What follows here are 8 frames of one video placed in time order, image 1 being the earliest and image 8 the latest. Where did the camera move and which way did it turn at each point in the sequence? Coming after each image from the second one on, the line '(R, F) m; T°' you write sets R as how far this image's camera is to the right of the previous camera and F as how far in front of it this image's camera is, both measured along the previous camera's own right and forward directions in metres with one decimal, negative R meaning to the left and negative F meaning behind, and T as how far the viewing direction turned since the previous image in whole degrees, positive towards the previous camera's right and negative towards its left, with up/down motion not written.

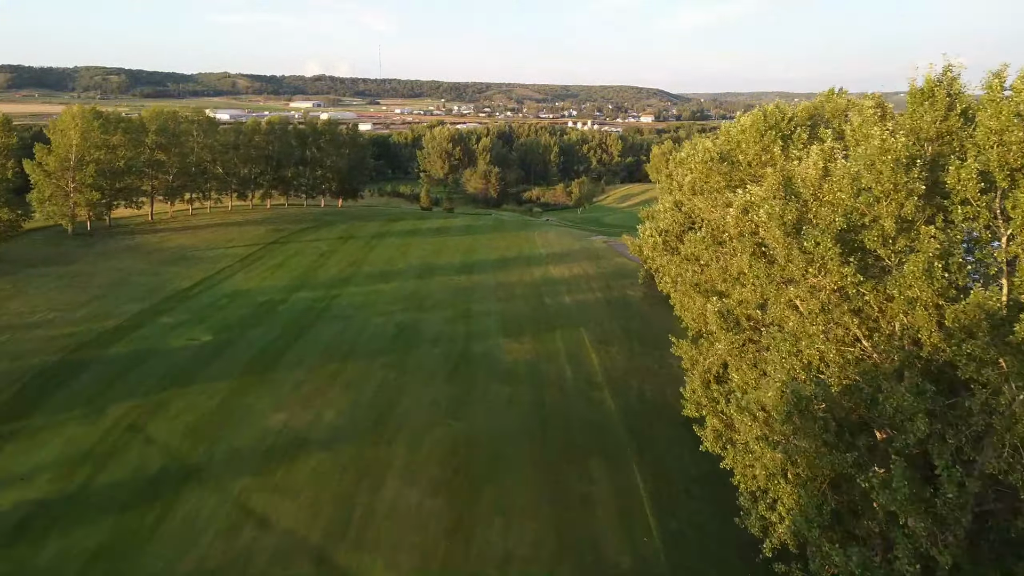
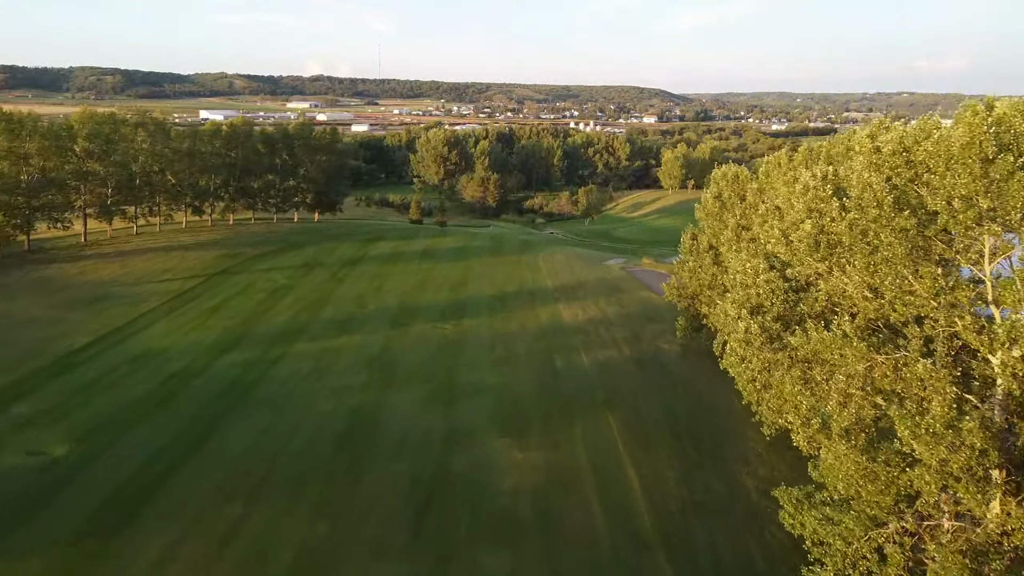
(0.0, +7.7) m; 0°
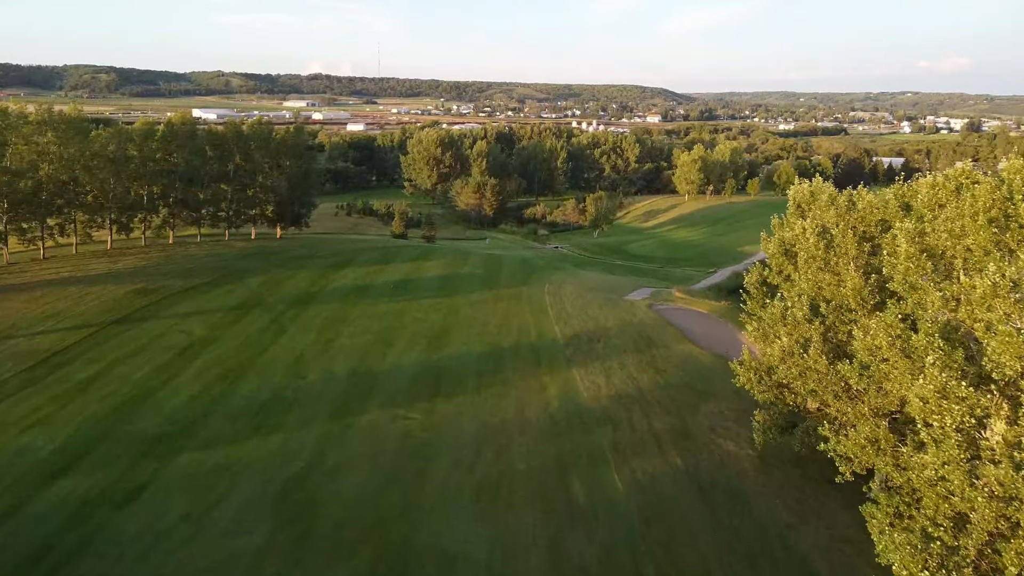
(+0.1, +8.6) m; 0°
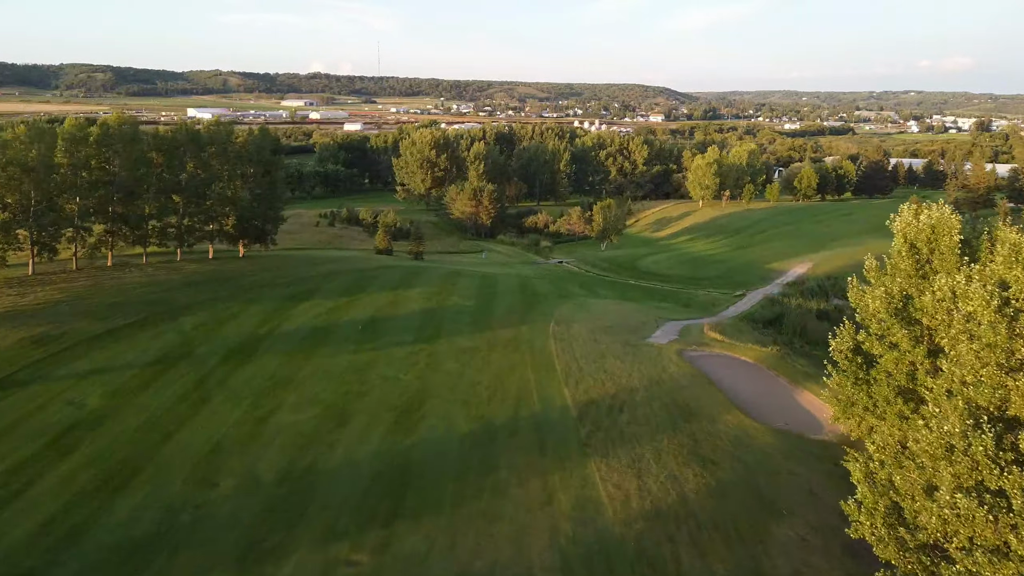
(+0.1, +6.2) m; 0°
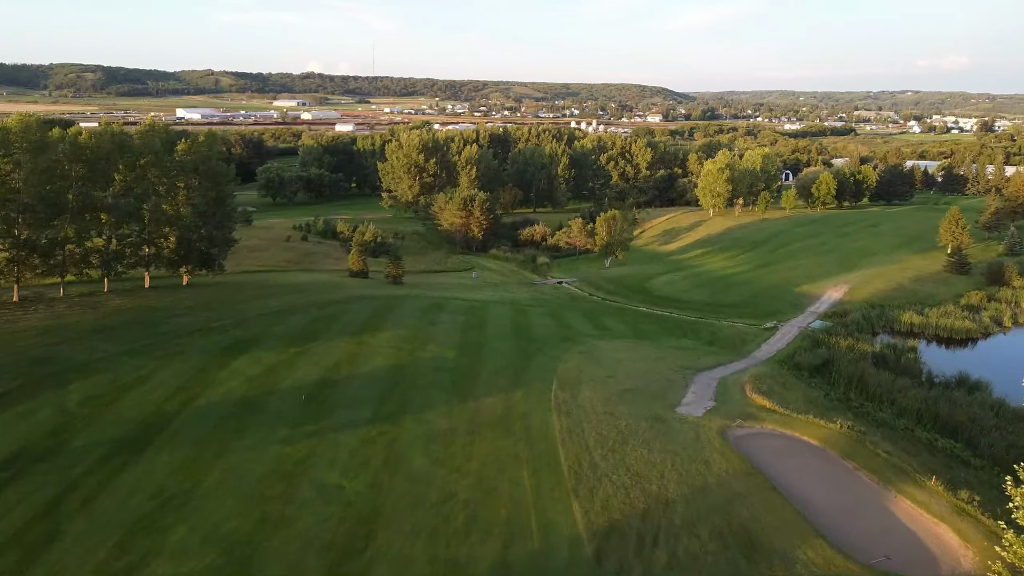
(+0.2, +6.2) m; 0°
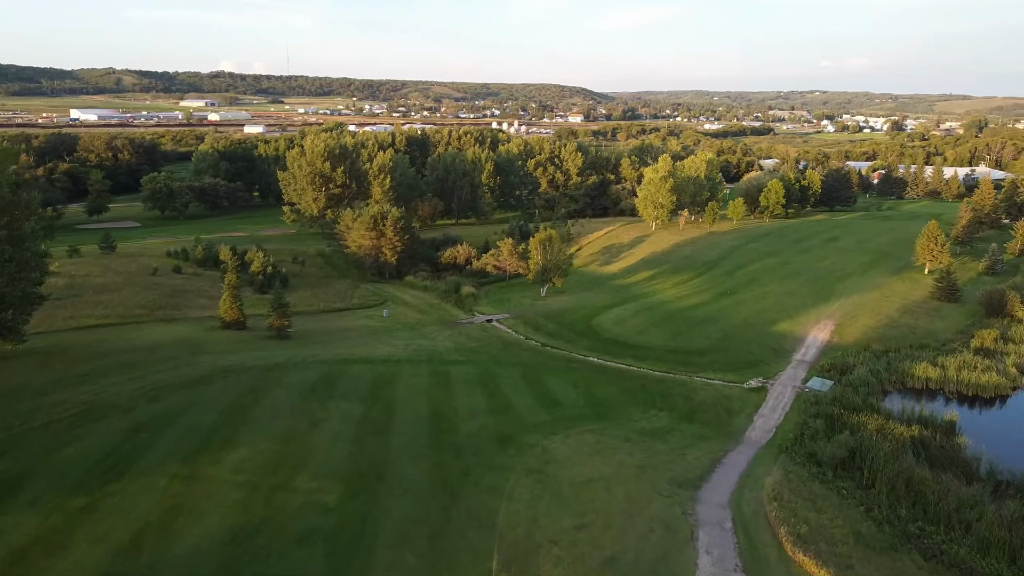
(+0.2, +8.3) m; +5°
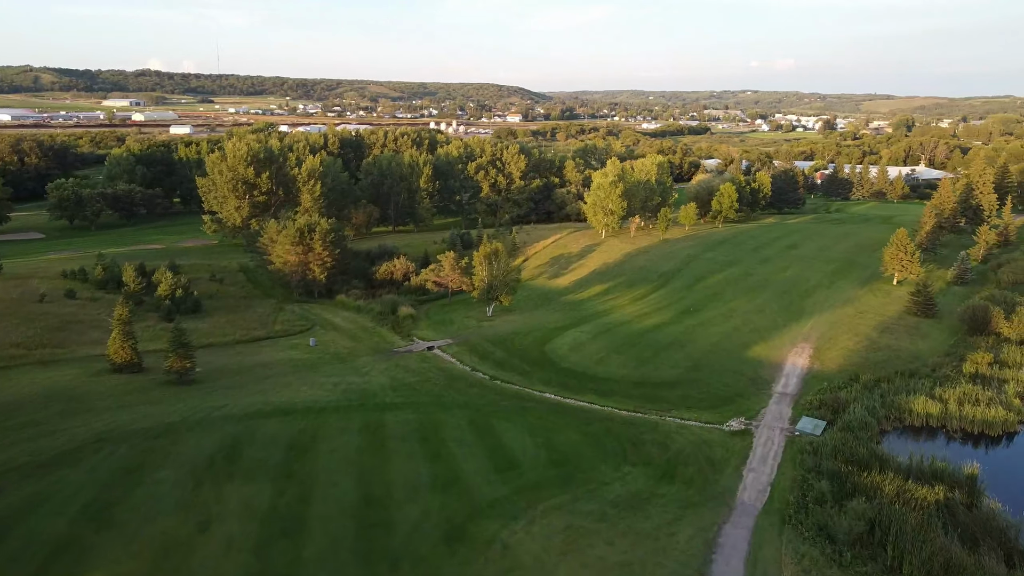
(-0.1, +4.3) m; +4°
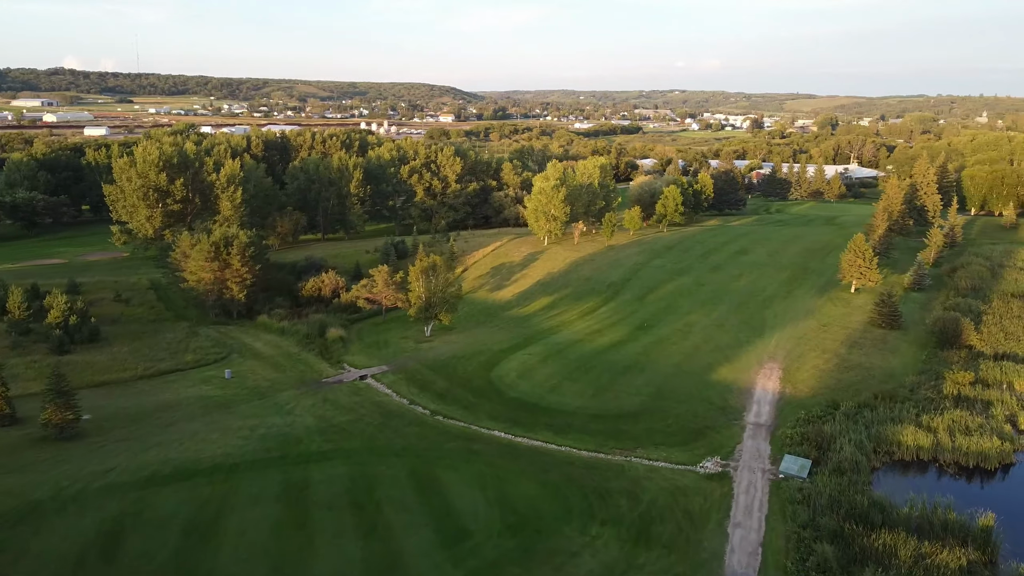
(-0.2, +3.4) m; +5°
